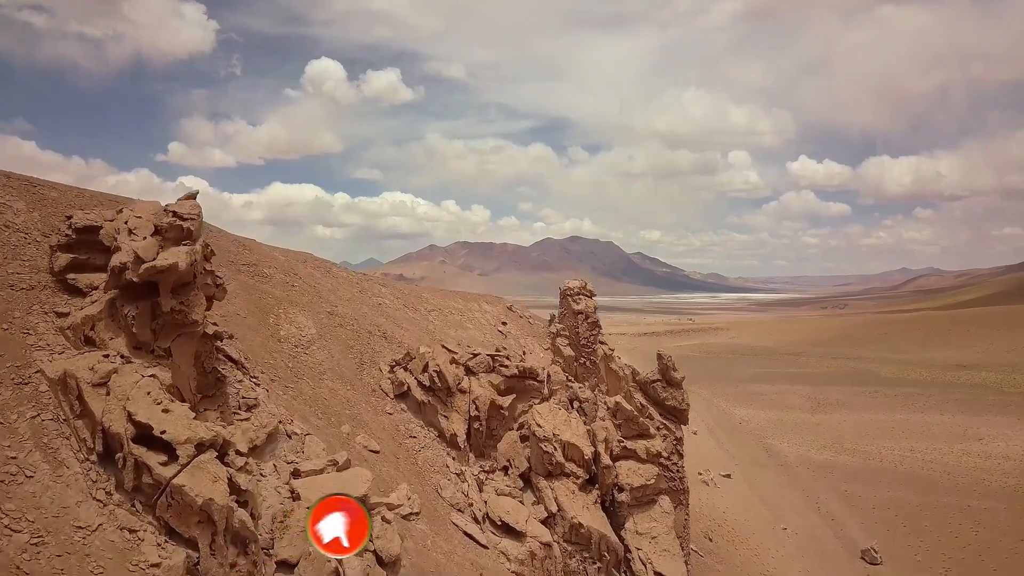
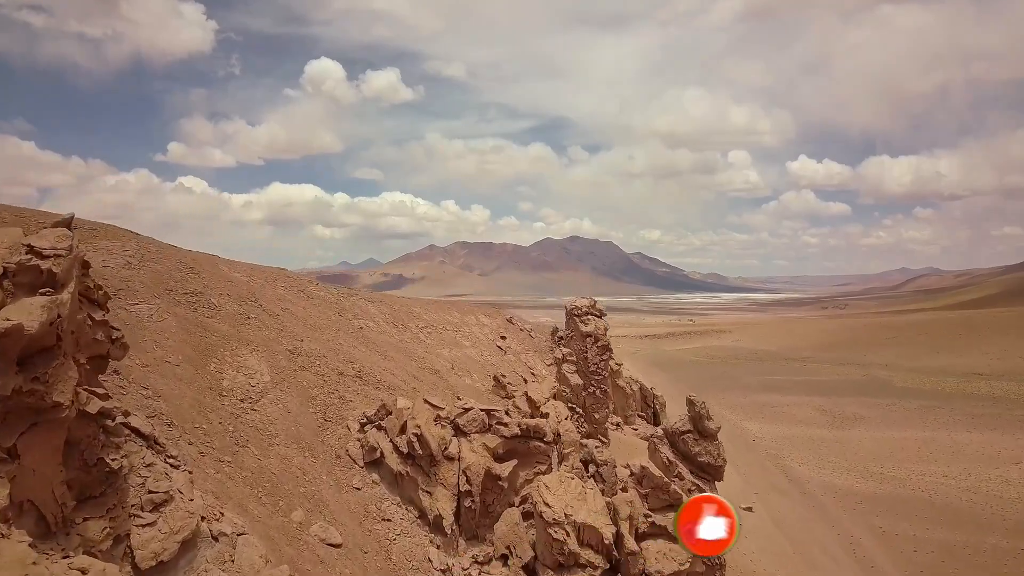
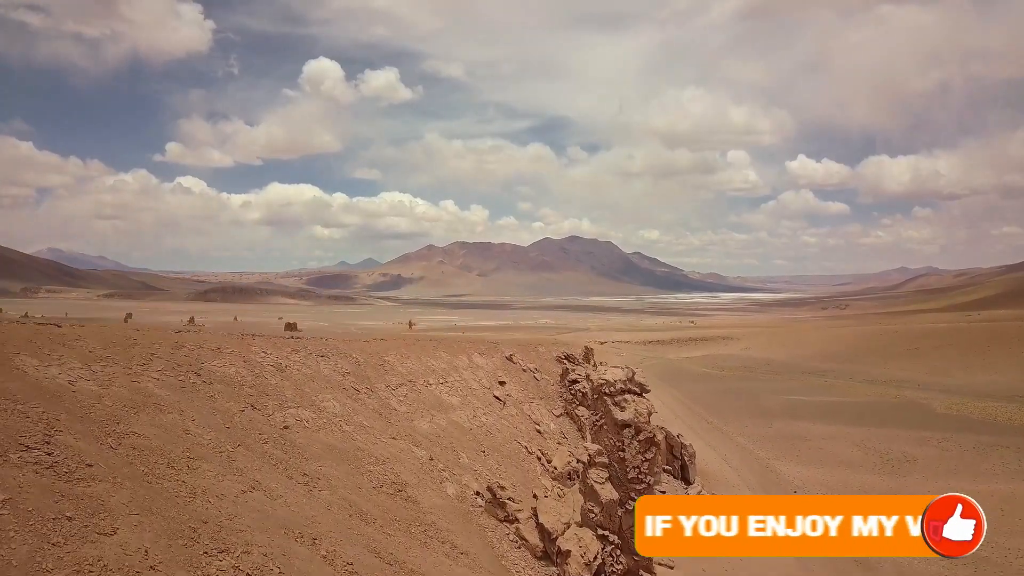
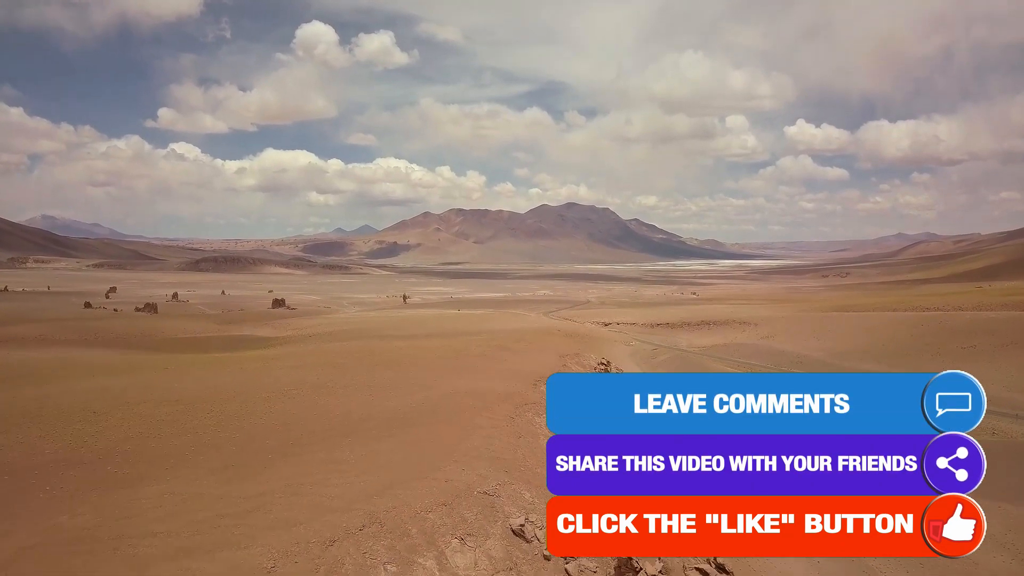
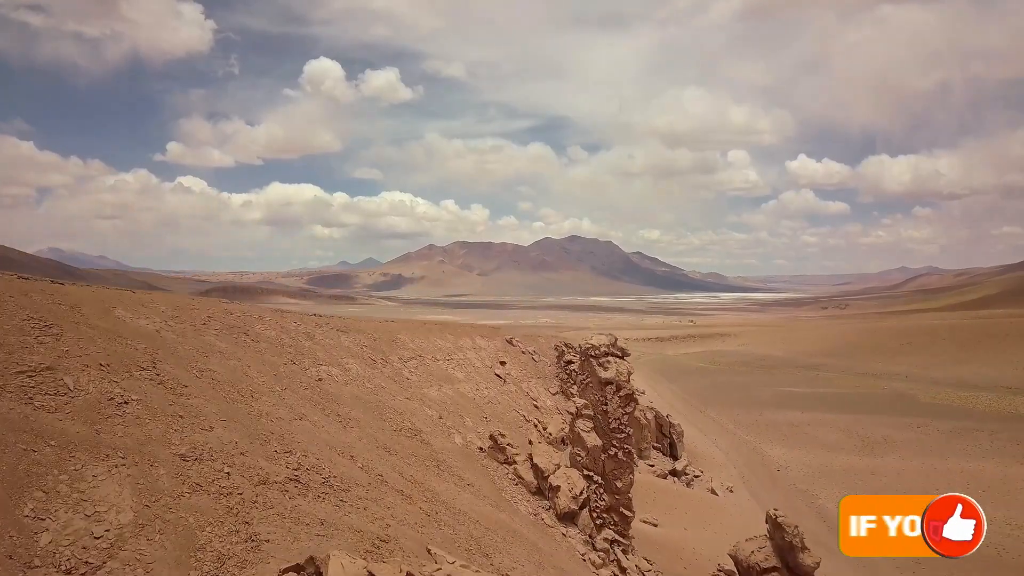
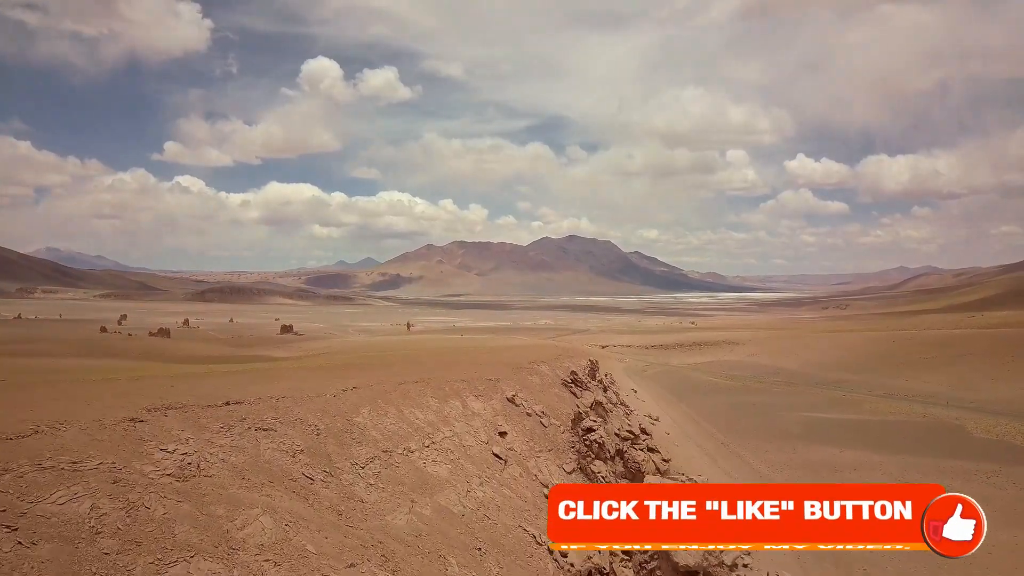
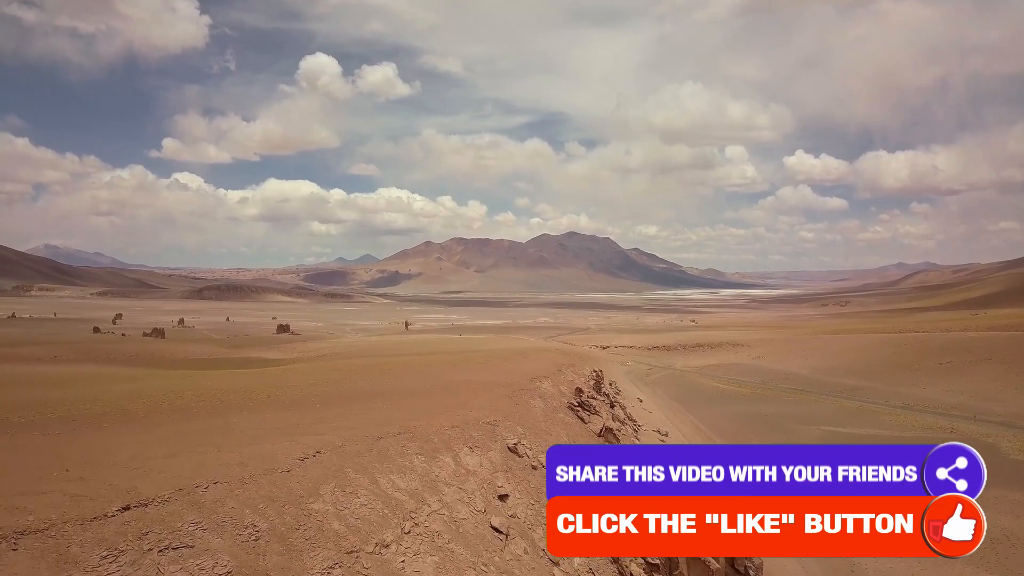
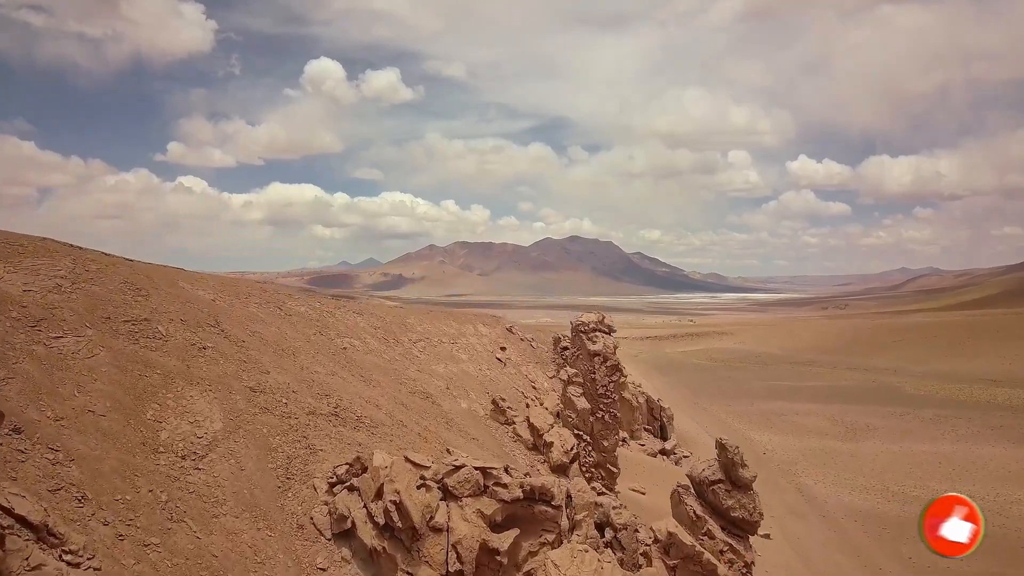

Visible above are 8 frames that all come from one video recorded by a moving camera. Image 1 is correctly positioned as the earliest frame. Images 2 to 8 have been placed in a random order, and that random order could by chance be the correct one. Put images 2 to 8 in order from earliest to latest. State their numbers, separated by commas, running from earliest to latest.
2, 8, 5, 3, 6, 7, 4
